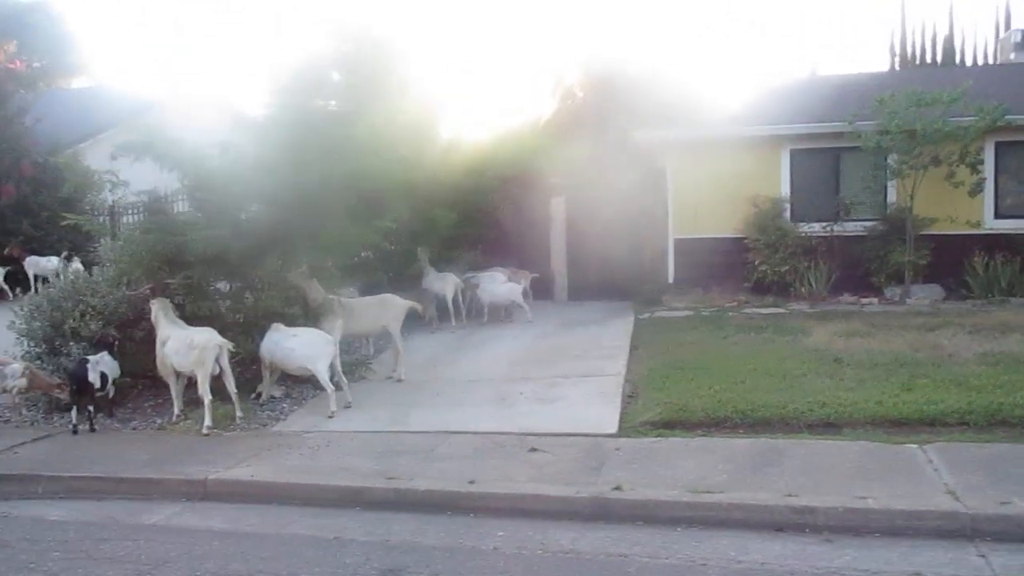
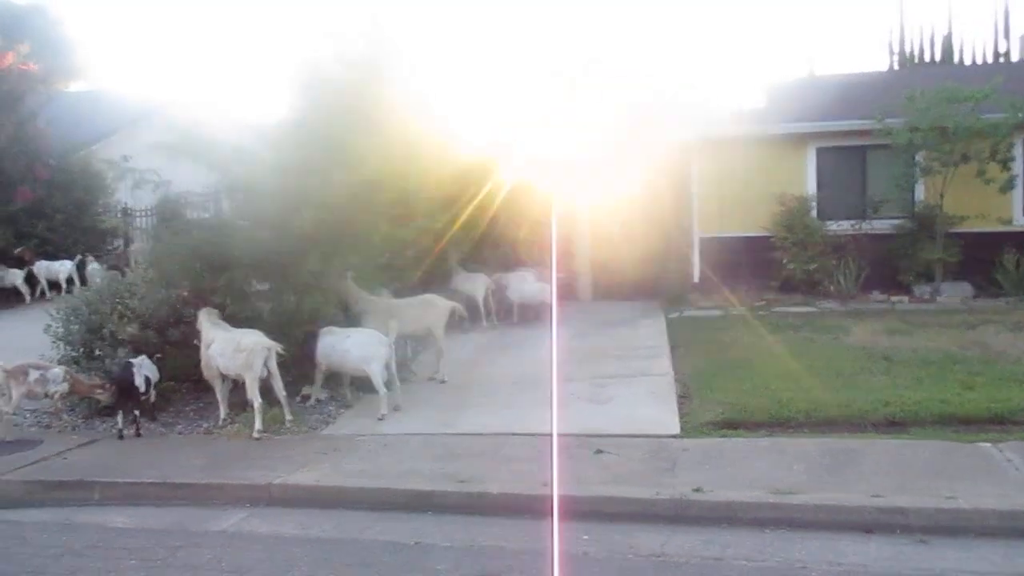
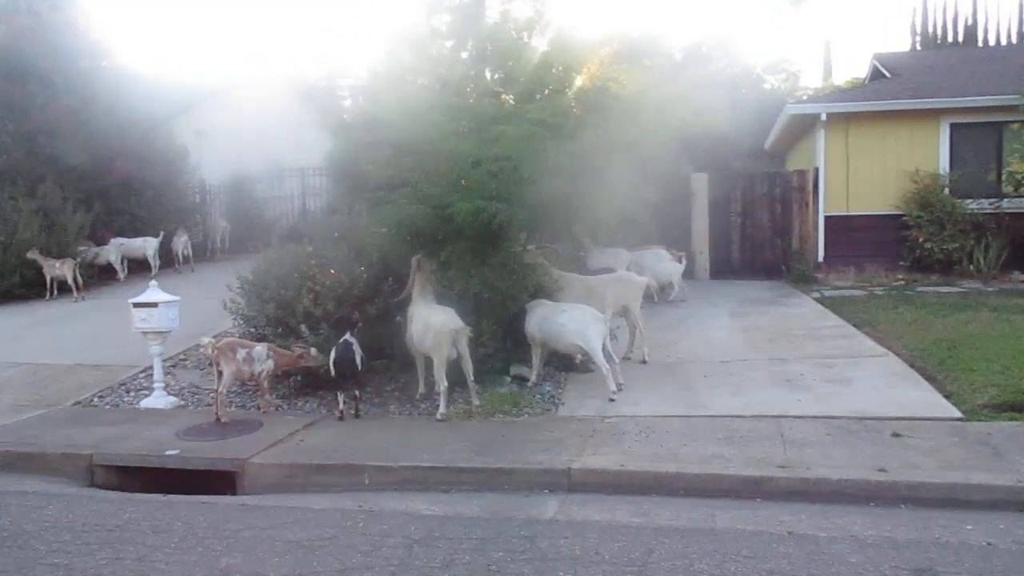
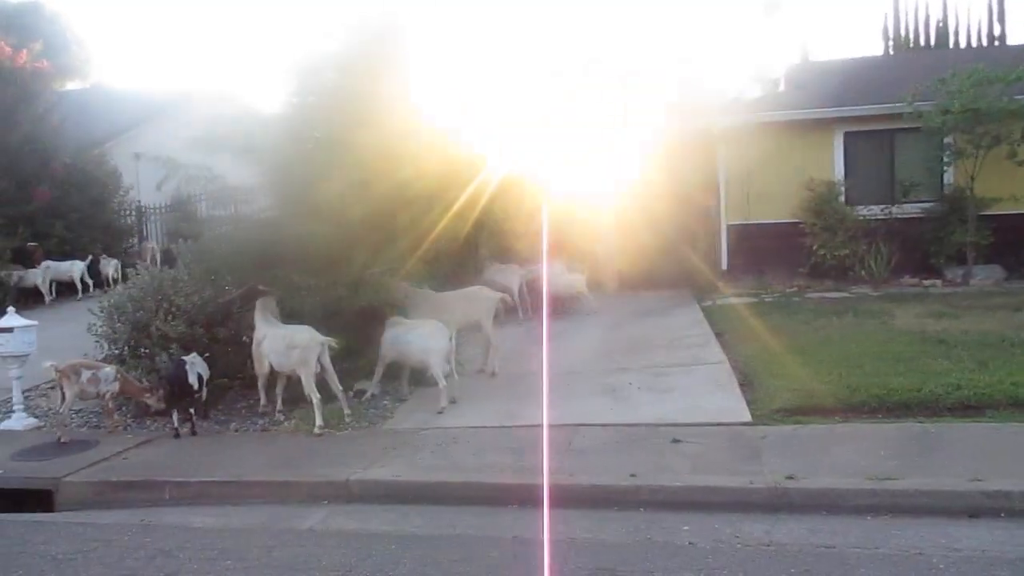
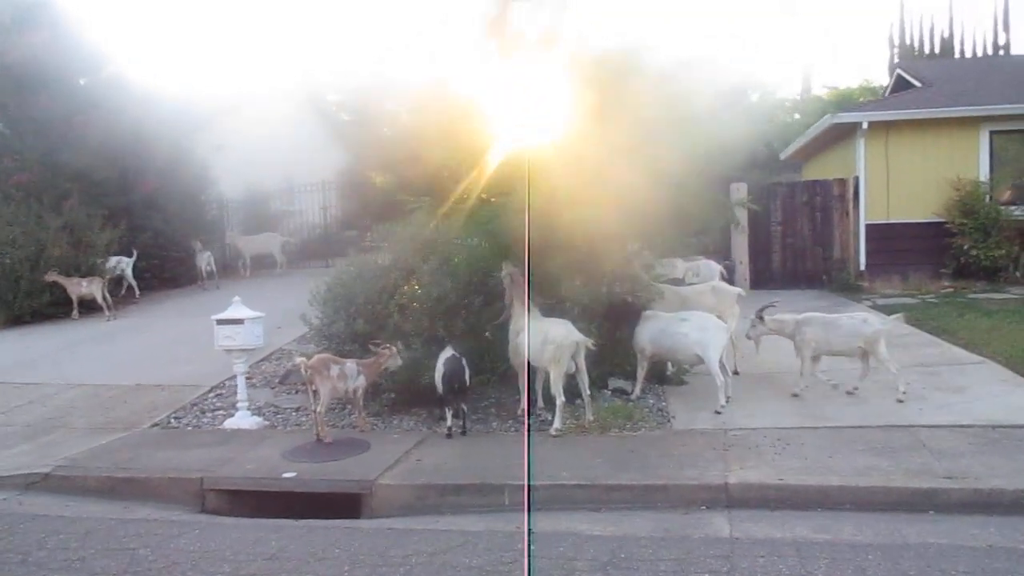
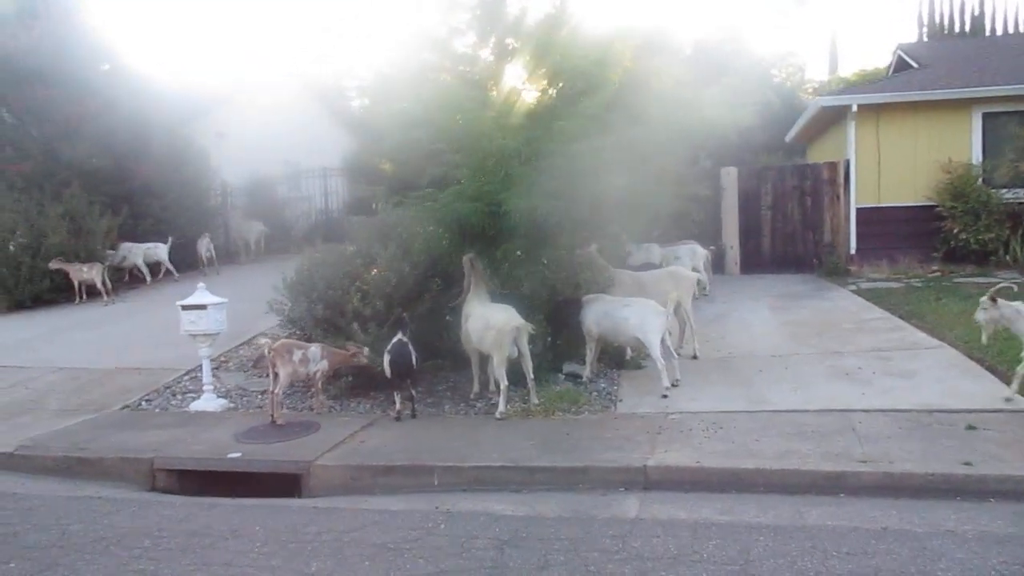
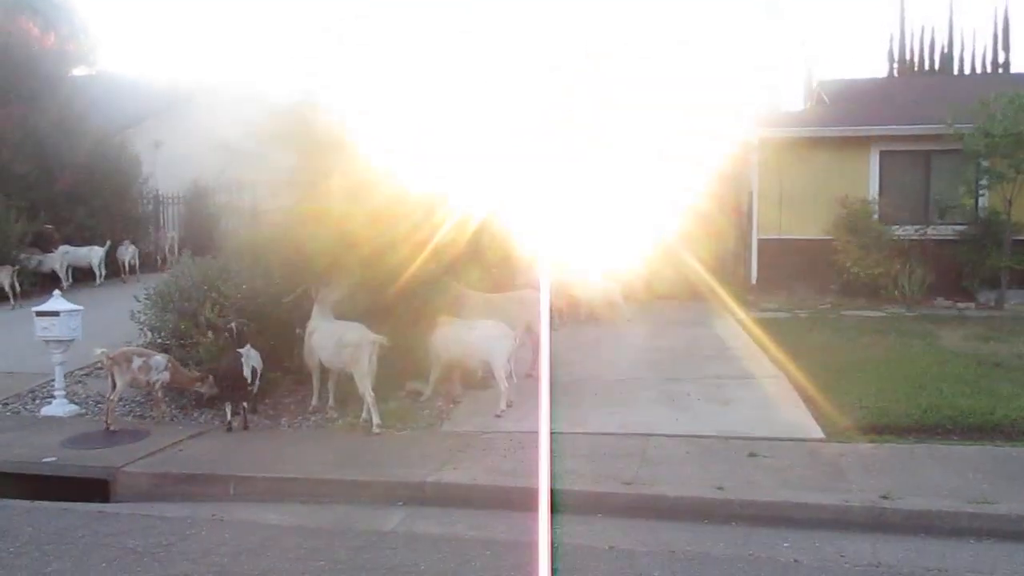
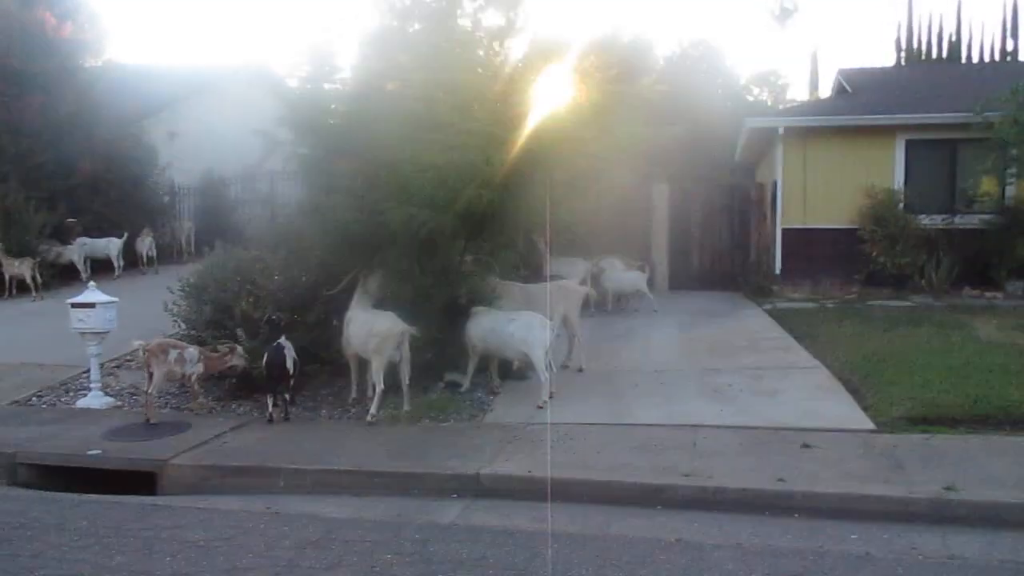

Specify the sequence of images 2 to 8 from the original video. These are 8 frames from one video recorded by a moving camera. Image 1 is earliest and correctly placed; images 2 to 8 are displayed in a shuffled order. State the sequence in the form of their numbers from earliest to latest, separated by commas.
2, 4, 7, 8, 3, 6, 5
